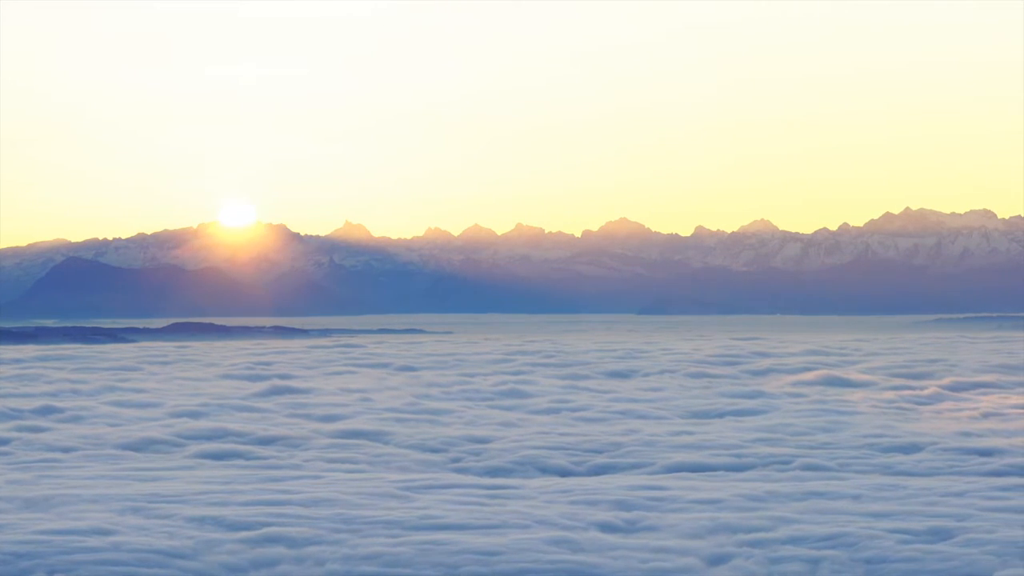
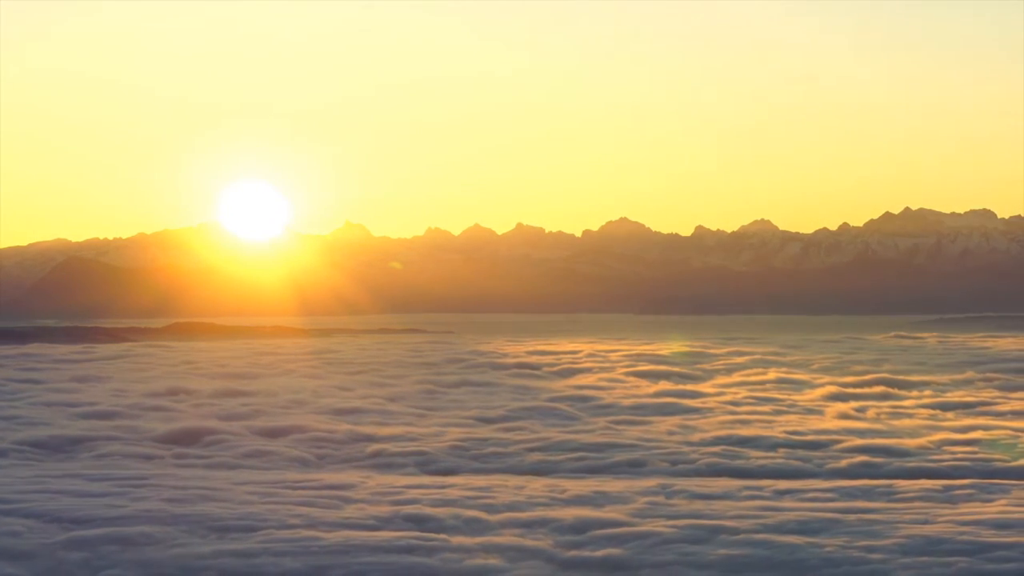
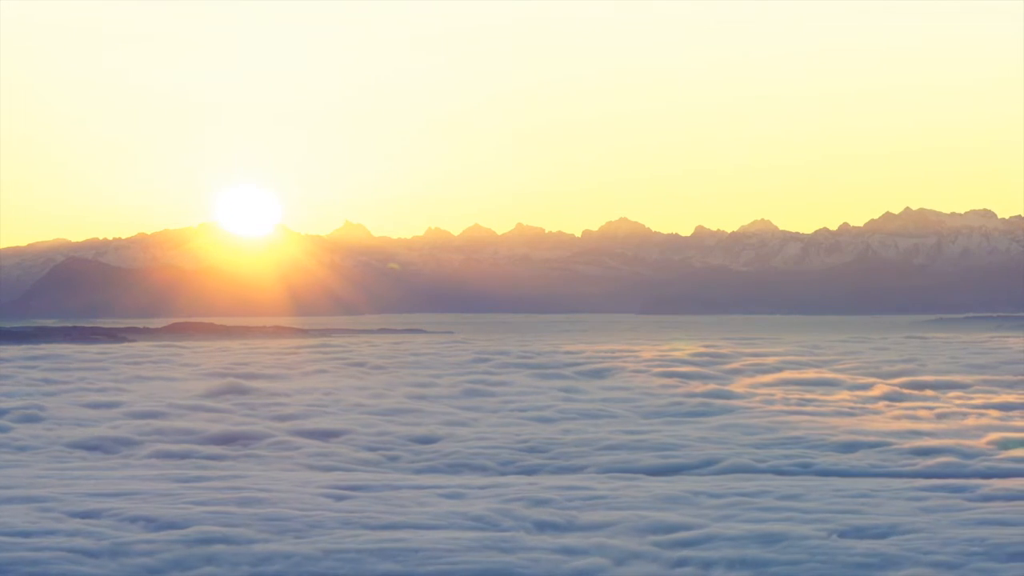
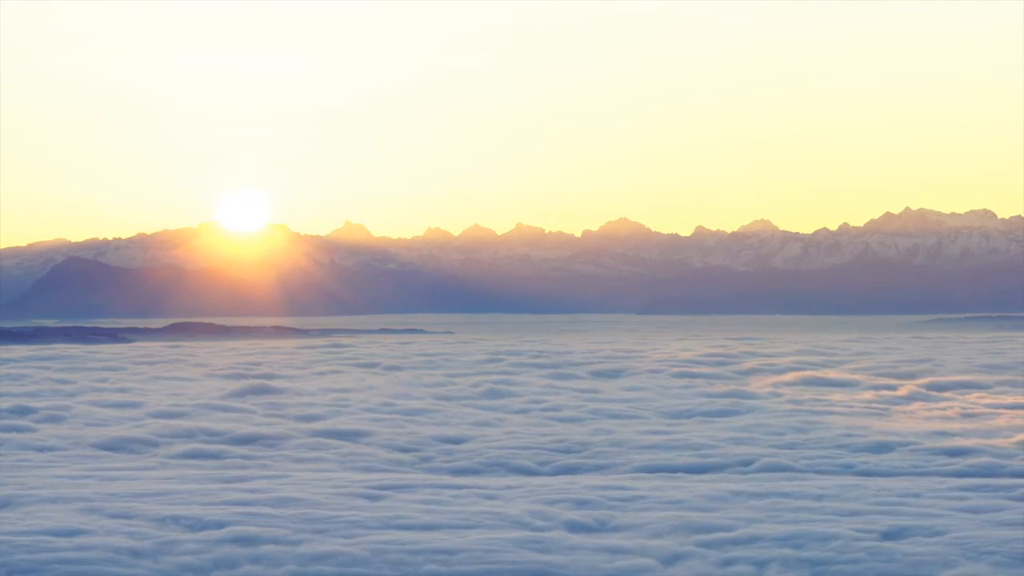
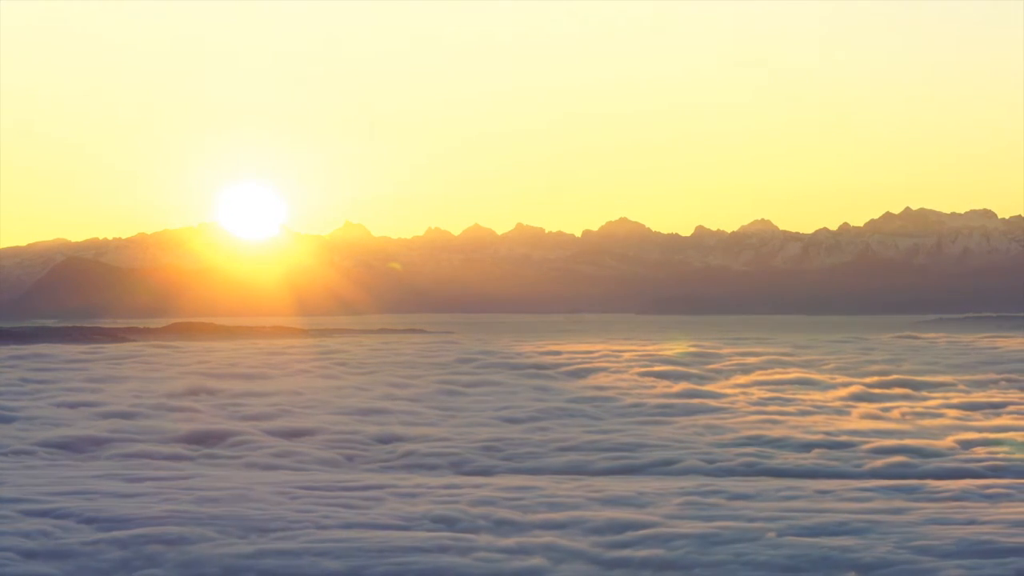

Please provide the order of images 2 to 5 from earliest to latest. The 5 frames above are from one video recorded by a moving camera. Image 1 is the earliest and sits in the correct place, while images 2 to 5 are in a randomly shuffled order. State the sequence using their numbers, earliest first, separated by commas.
4, 3, 5, 2
